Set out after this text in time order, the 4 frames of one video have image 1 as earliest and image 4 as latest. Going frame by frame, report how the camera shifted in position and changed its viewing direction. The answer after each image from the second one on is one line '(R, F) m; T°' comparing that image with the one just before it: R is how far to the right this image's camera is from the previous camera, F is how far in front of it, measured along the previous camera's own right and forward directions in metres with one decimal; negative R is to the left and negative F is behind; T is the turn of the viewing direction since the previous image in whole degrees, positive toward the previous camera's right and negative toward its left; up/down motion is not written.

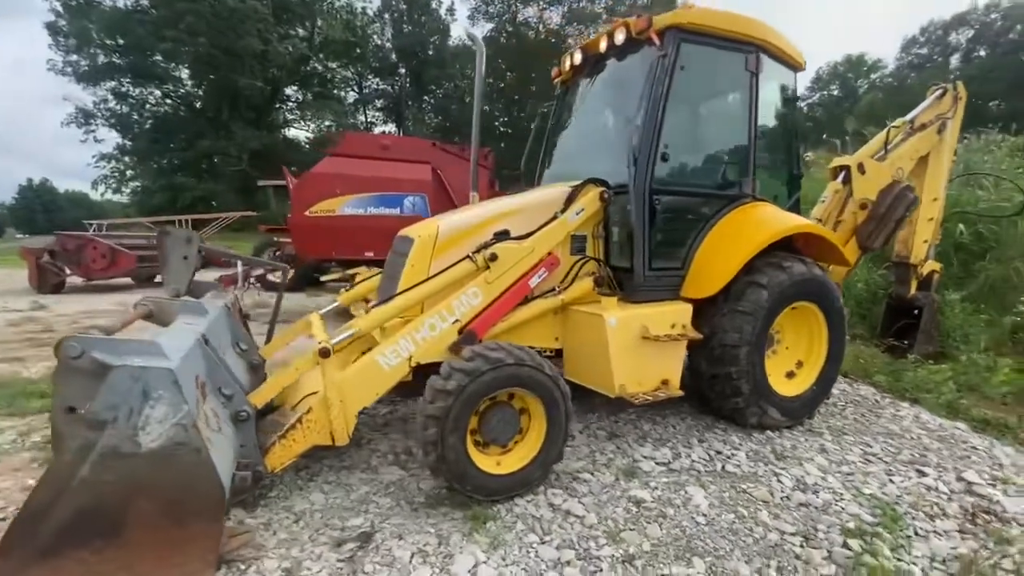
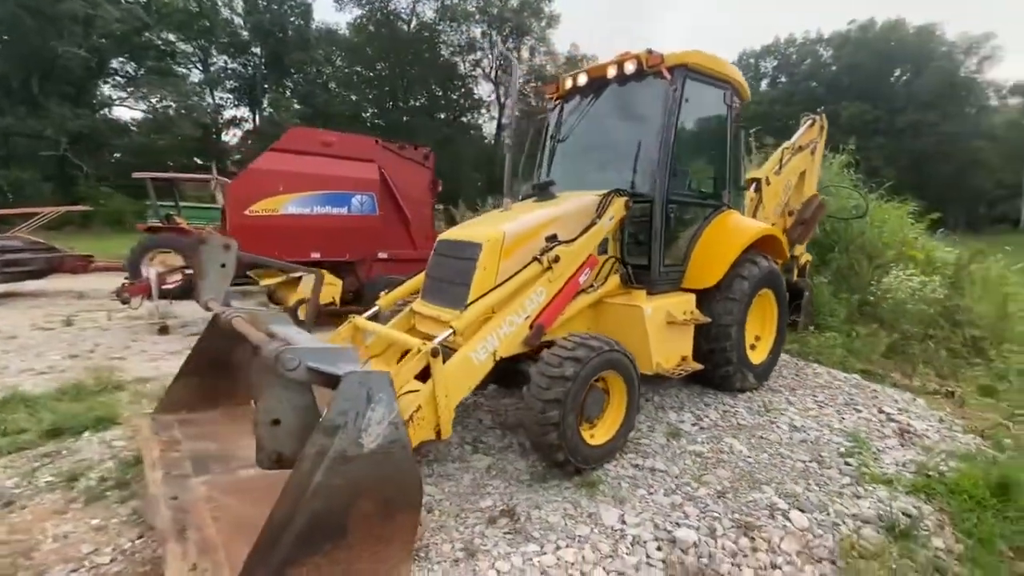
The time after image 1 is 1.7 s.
(-1.5, -0.2) m; +15°
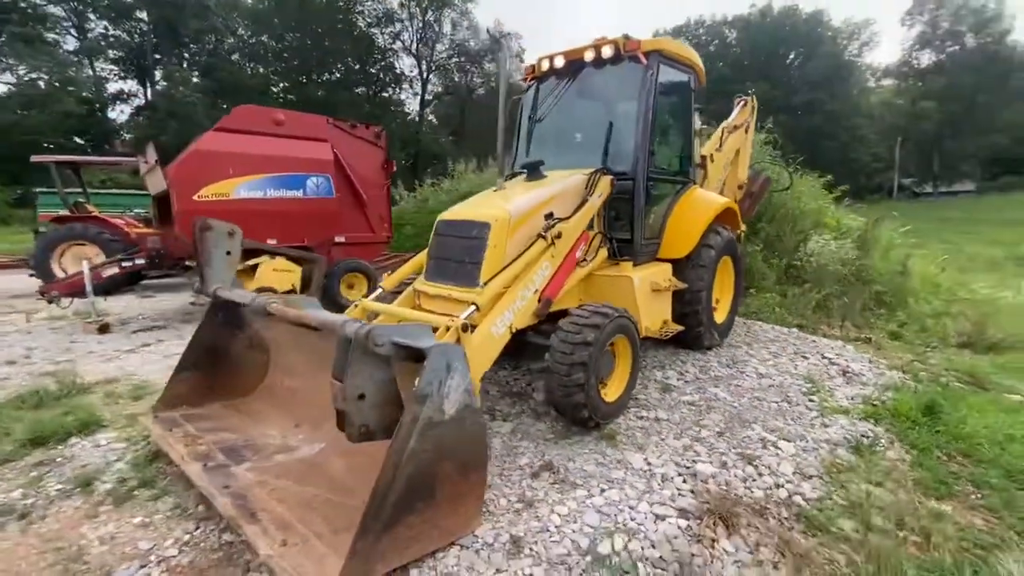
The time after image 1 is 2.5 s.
(-0.6, -0.2) m; +8°
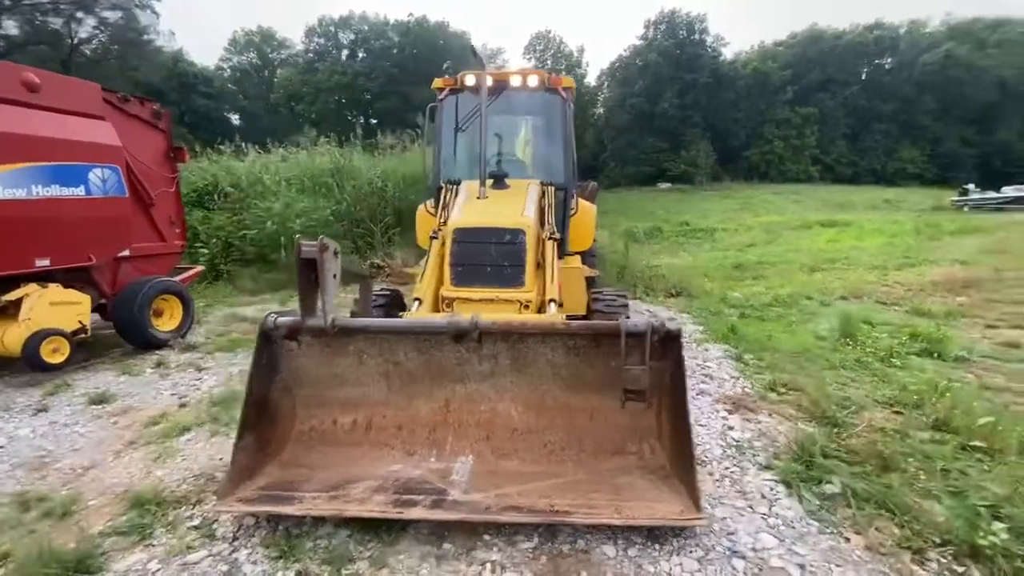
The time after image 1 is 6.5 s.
(-3.0, +0.4) m; +37°
